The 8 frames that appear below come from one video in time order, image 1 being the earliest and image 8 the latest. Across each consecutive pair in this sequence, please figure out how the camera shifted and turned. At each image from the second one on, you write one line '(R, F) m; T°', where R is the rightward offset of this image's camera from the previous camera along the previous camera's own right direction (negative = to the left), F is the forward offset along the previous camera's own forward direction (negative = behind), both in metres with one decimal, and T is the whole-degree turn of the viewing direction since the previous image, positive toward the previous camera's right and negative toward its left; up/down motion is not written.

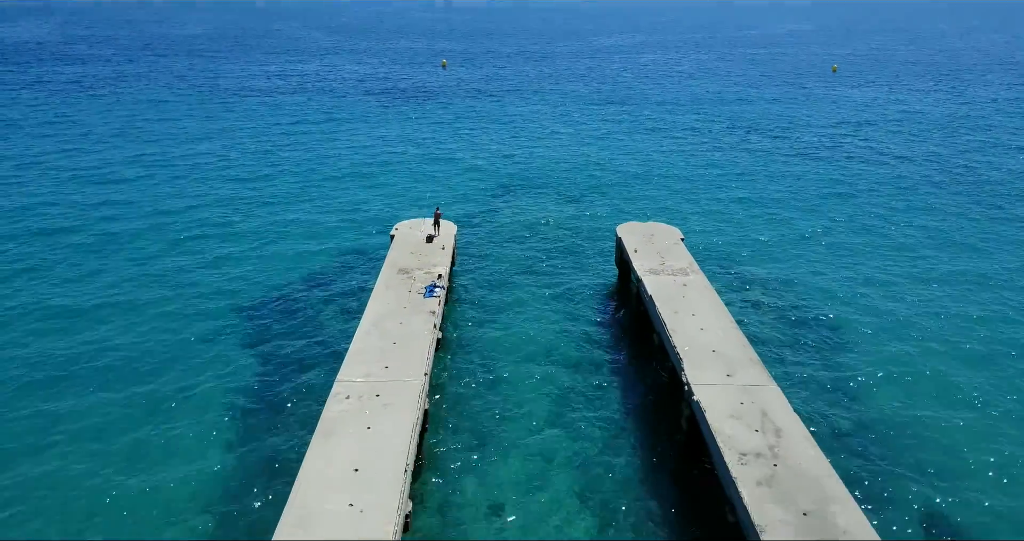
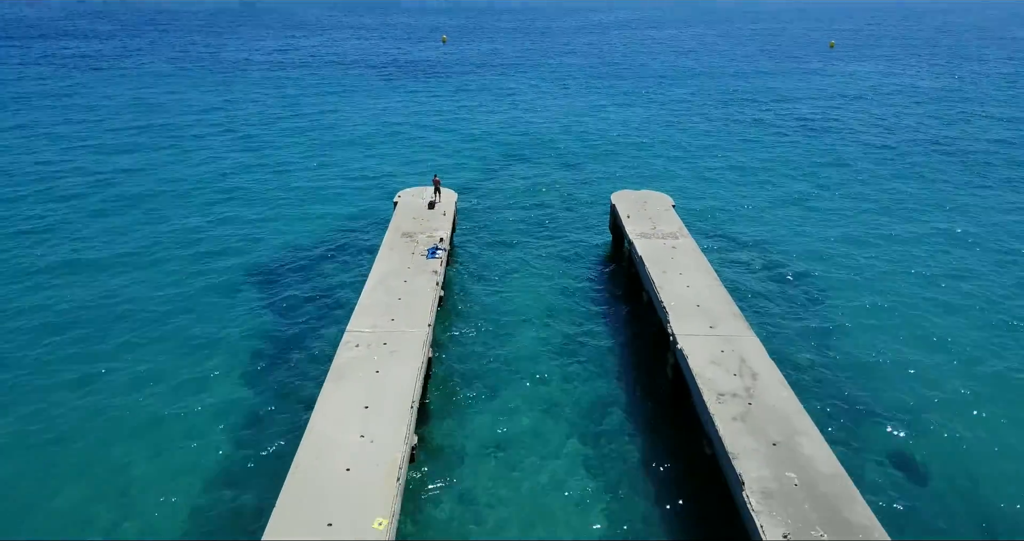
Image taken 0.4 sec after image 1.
(+0.9, -1.3) m; -2°
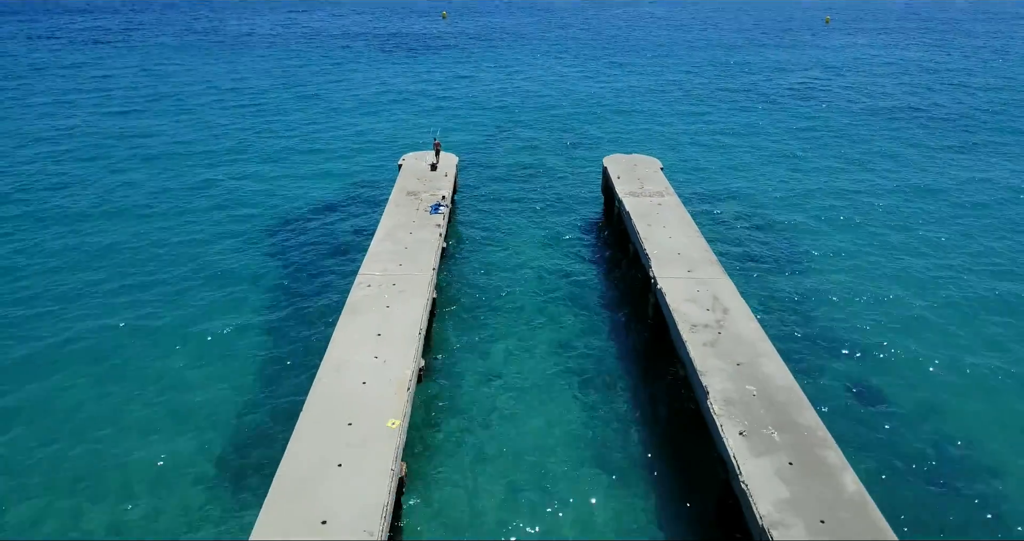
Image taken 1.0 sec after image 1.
(+0.1, -2.3) m; 0°
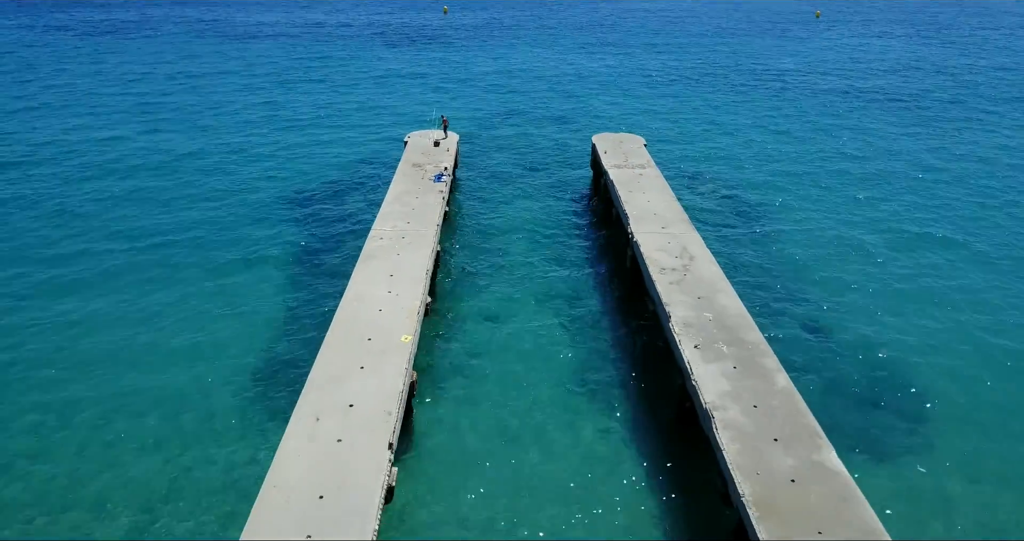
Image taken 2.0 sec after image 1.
(+0.2, -3.4) m; 0°
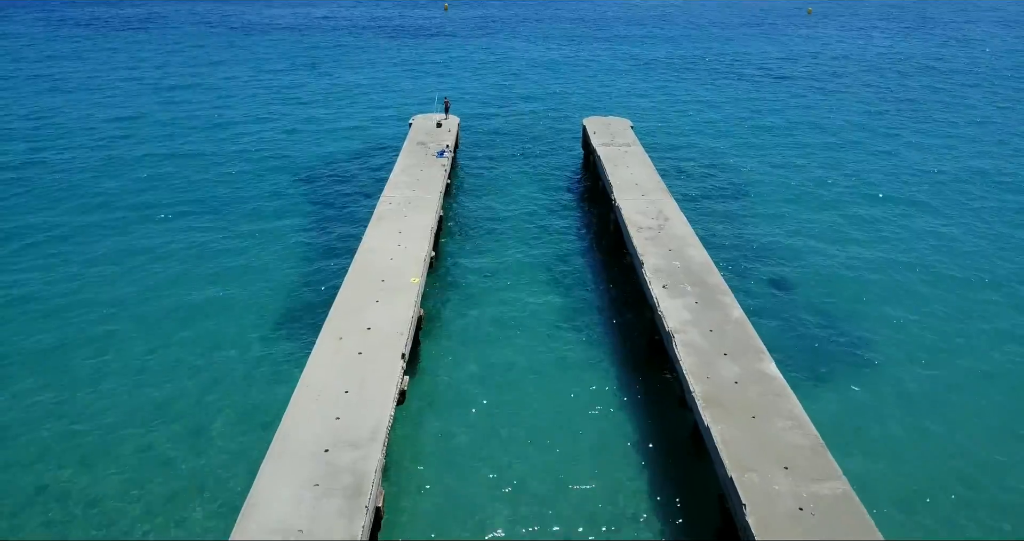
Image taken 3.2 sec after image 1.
(+0.2, -3.3) m; 0°
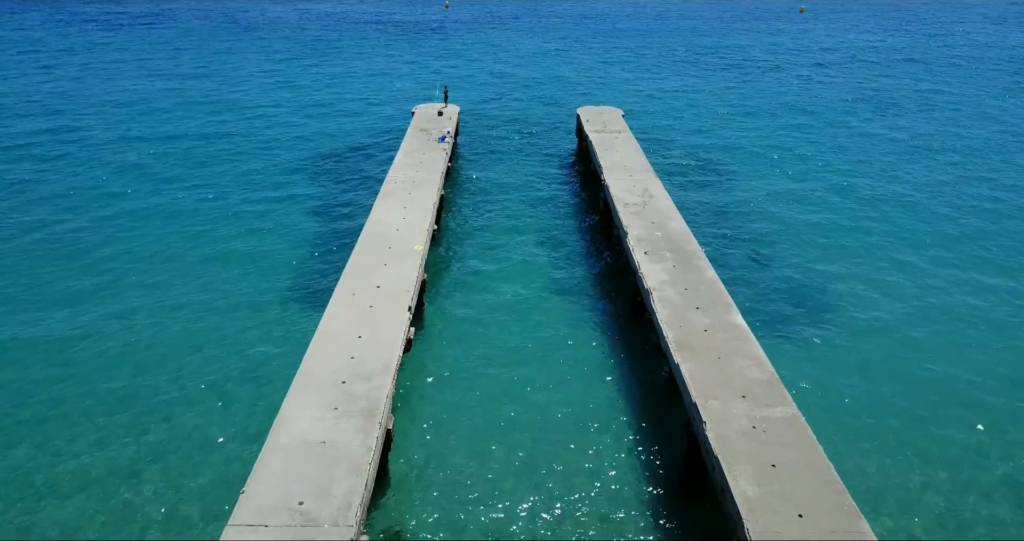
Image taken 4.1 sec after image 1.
(+0.2, -2.4) m; 0°
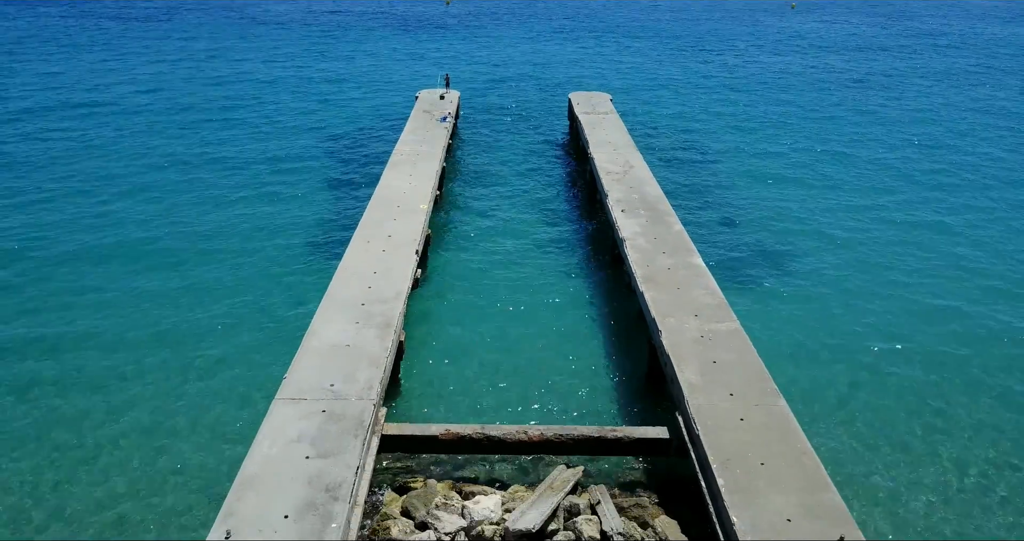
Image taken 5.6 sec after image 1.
(+0.3, -3.7) m; 0°
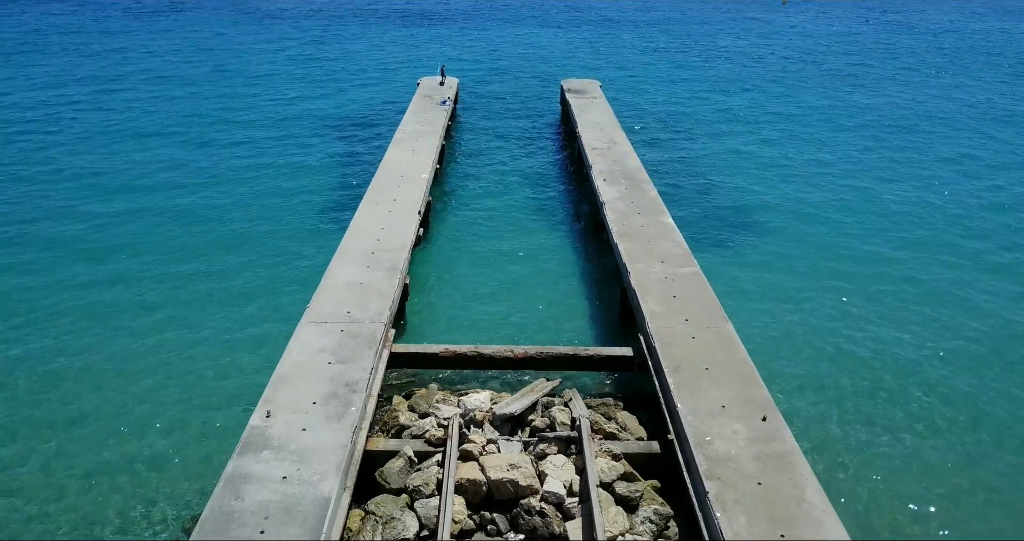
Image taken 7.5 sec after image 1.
(+0.4, -3.3) m; 0°
